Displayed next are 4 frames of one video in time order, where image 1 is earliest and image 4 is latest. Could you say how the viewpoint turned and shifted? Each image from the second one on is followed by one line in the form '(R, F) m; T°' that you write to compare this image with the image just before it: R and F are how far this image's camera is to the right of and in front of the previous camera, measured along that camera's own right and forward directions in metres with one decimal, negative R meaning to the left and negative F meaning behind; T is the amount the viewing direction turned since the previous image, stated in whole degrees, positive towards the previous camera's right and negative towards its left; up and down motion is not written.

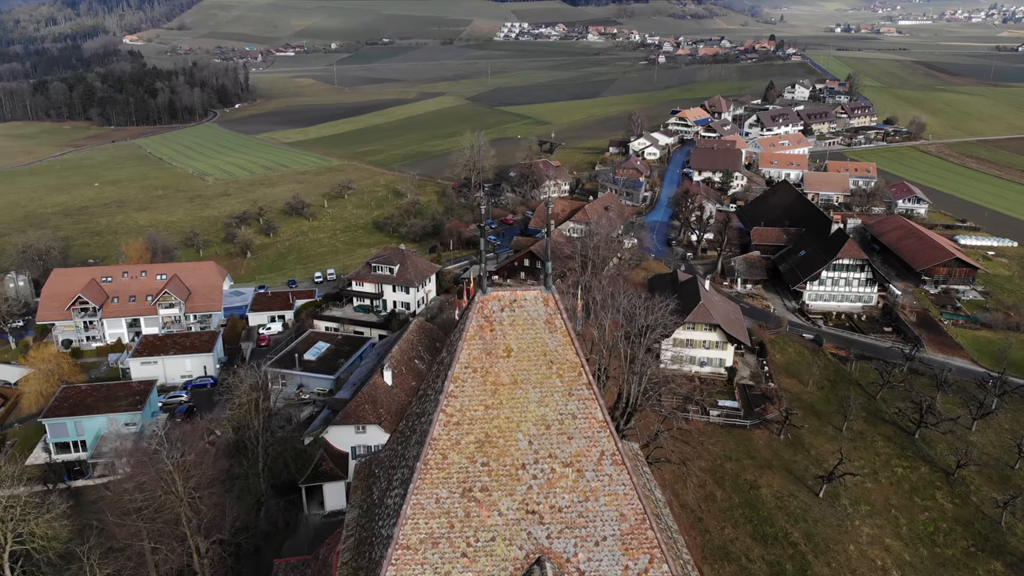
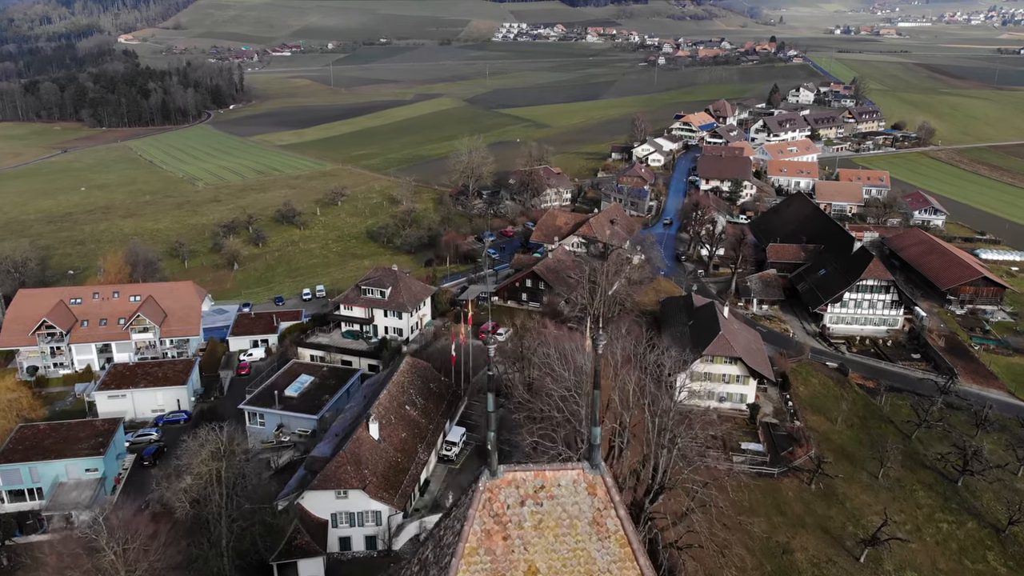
(-0.2, +3.1) m; 0°
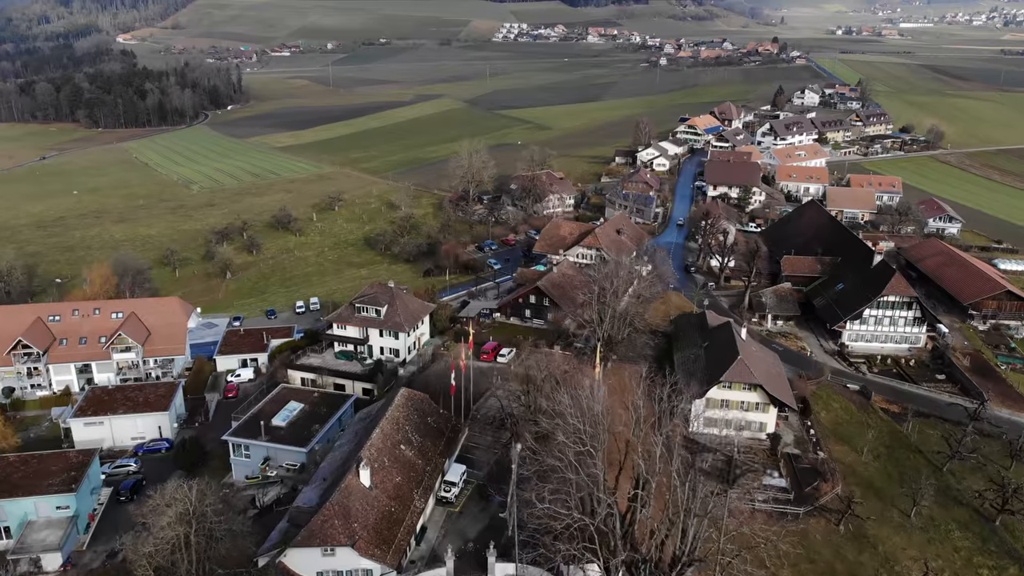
(-0.2, +2.1) m; 0°
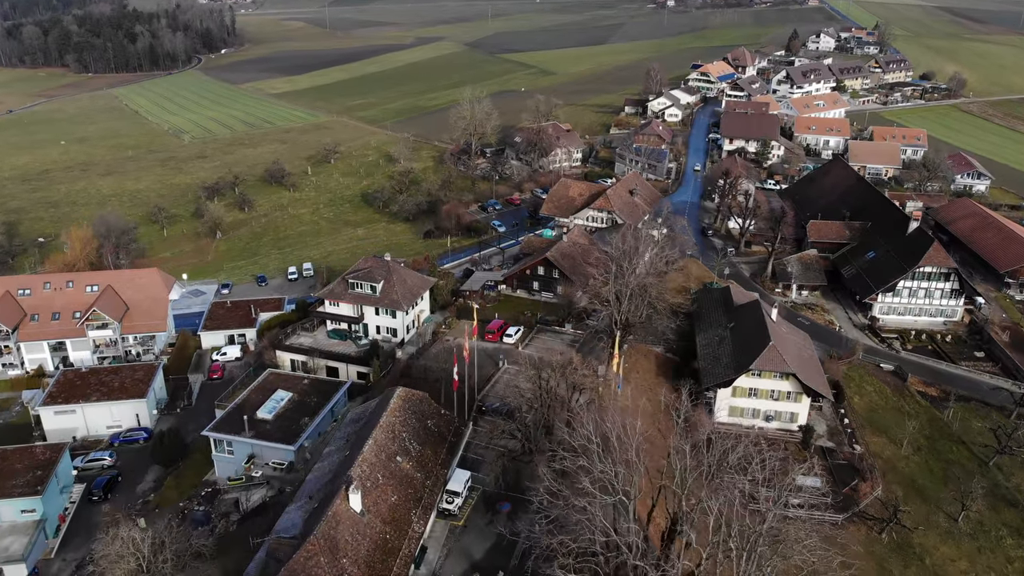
(-0.3, +3.1) m; 0°
